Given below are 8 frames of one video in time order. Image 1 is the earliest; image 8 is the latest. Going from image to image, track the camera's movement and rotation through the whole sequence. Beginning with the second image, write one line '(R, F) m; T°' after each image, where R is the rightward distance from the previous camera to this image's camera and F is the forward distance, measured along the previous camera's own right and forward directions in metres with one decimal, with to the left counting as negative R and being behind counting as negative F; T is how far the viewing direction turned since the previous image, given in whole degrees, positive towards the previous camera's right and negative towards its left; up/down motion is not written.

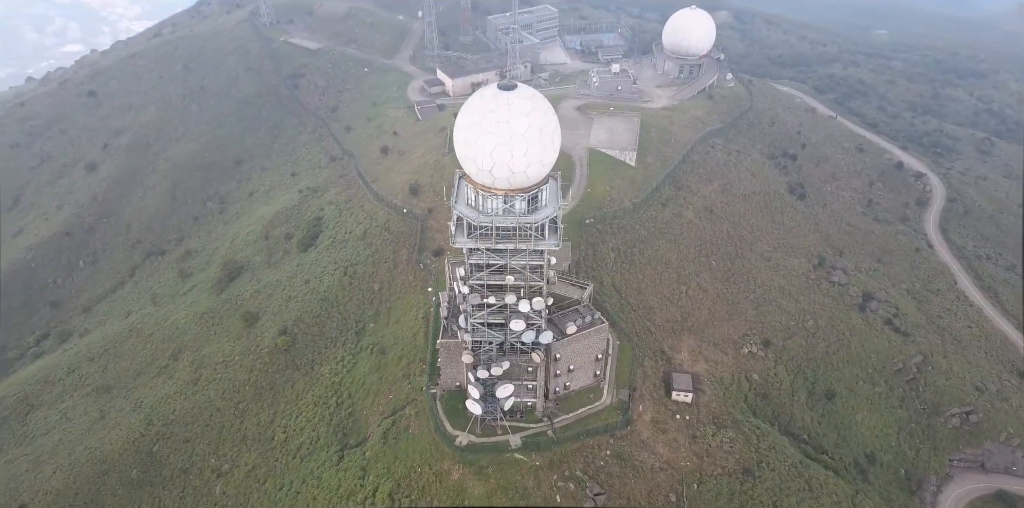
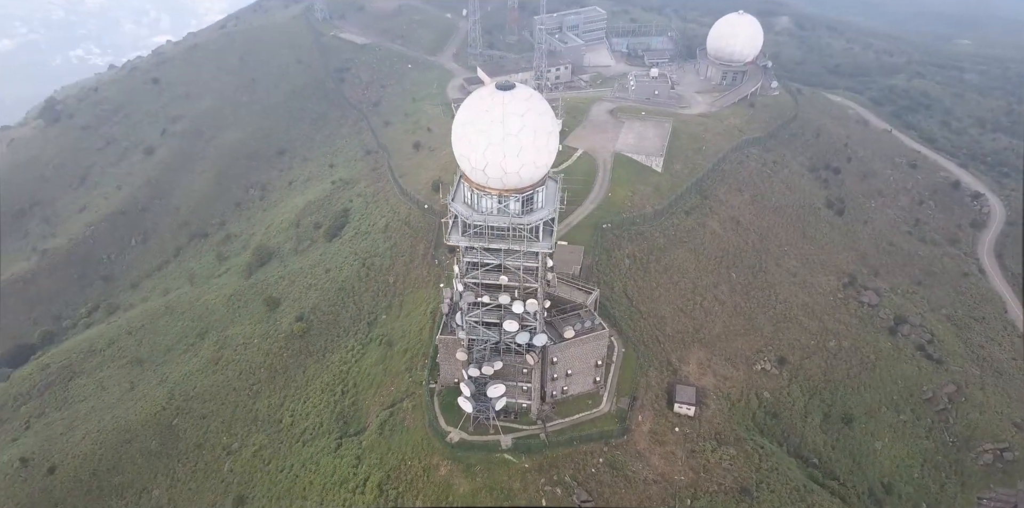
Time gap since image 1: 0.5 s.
(+1.7, +0.3) m; -4°
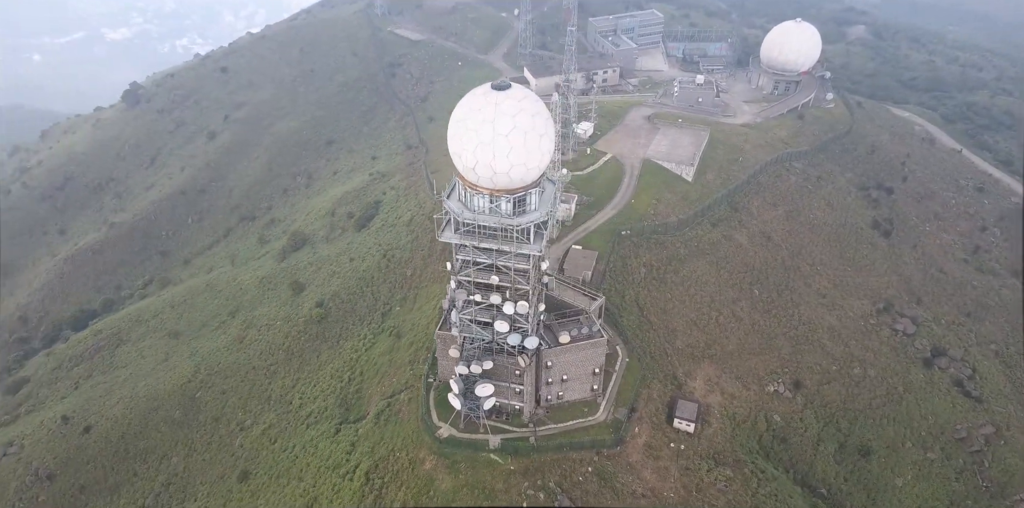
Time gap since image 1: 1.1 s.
(+2.0, +0.4) m; -4°
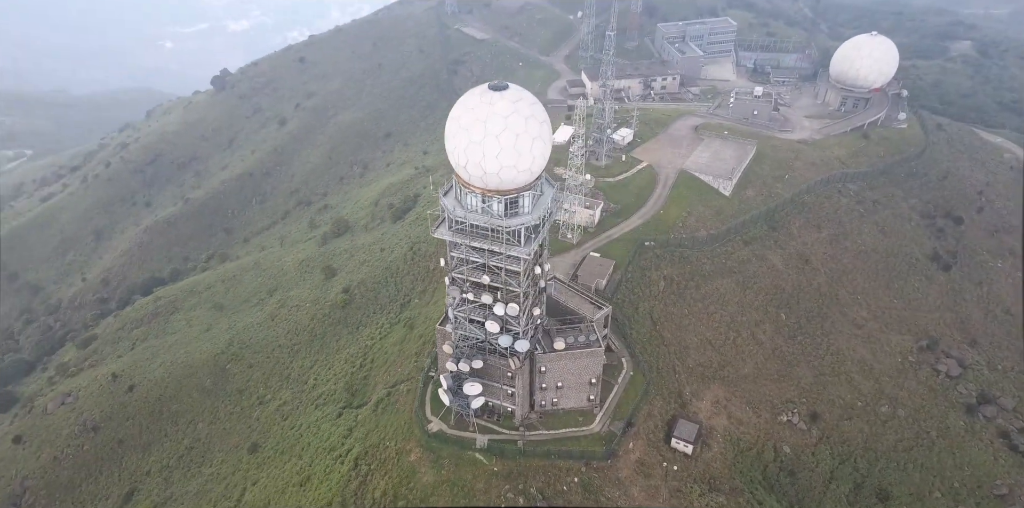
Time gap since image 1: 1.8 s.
(+2.4, +0.3) m; -5°
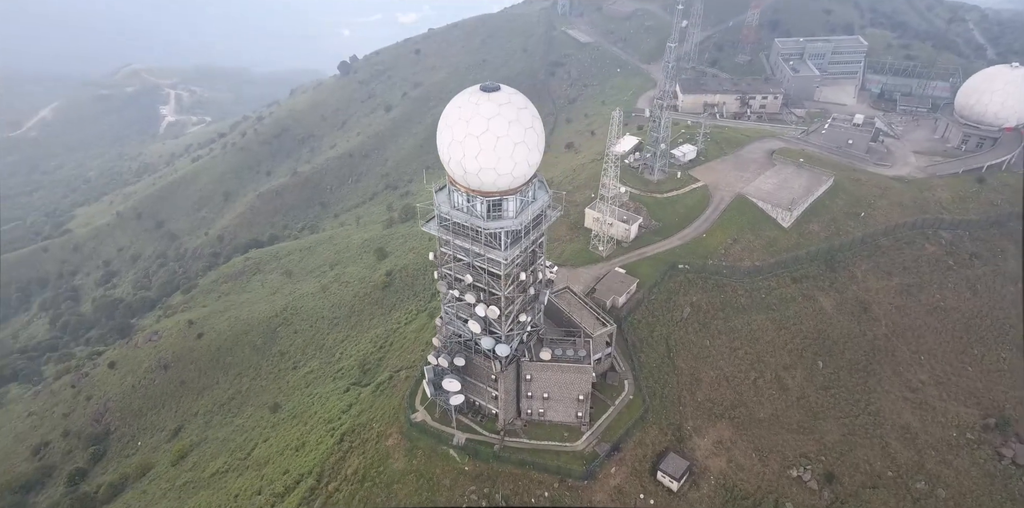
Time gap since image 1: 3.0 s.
(+4.0, +0.4) m; -8°
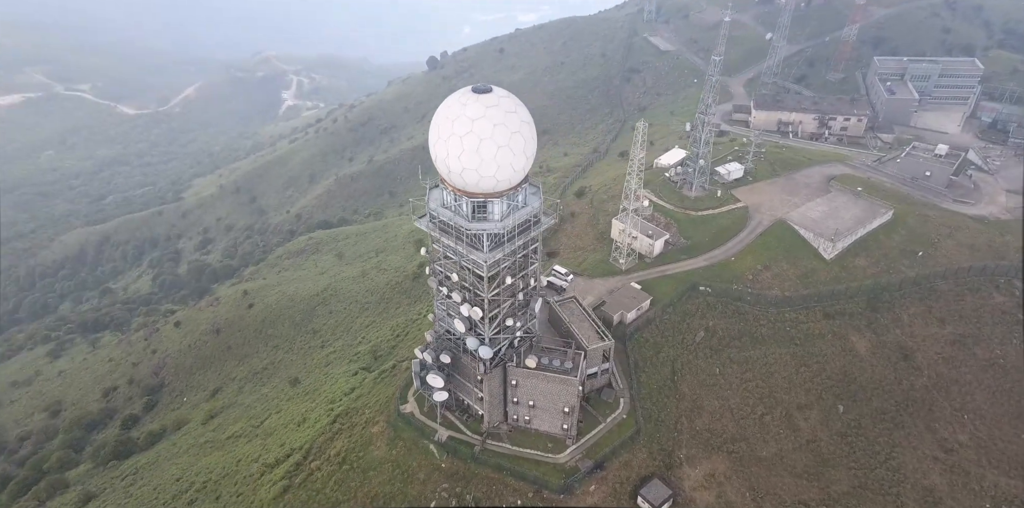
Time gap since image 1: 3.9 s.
(+3.2, 0.0) m; -6°
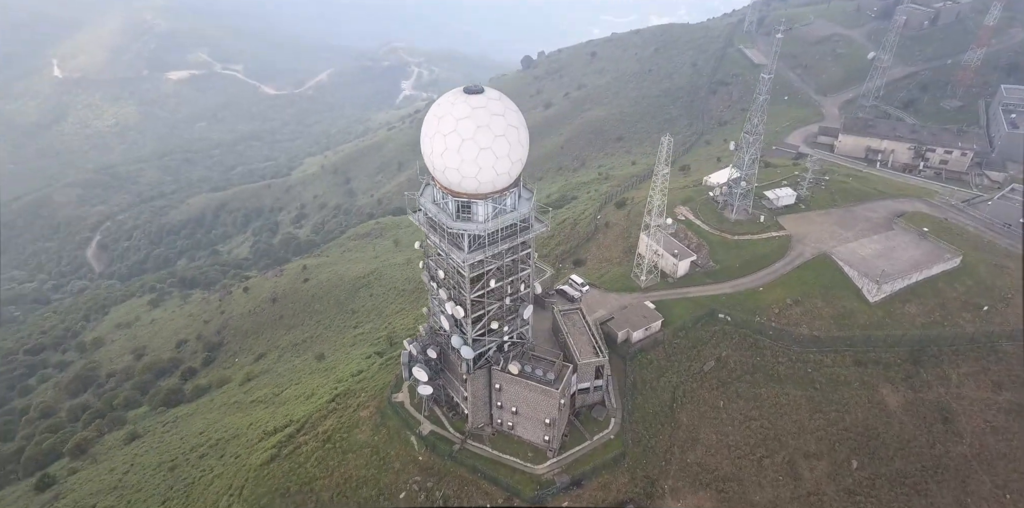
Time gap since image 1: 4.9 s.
(+3.6, -0.2) m; -7°
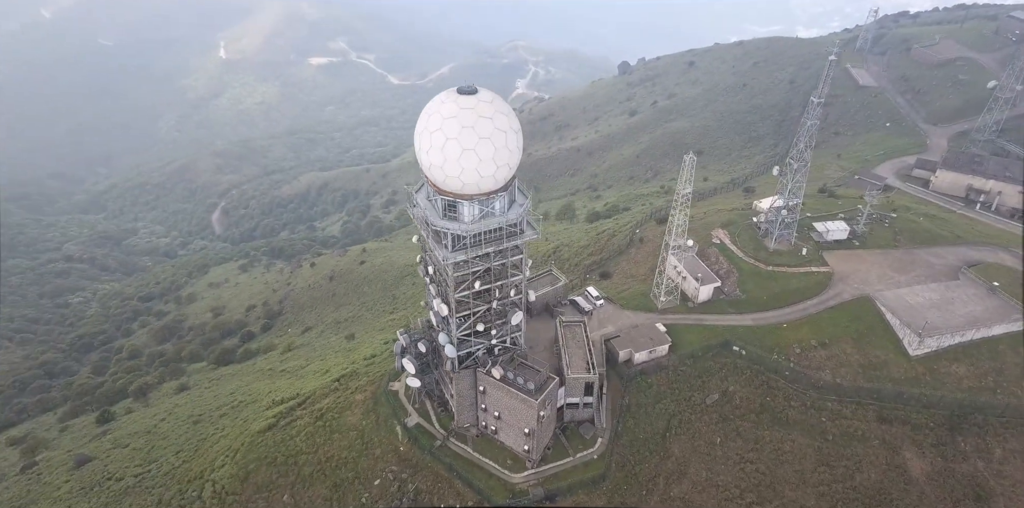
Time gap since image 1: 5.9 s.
(+3.8, -0.4) m; -7°
